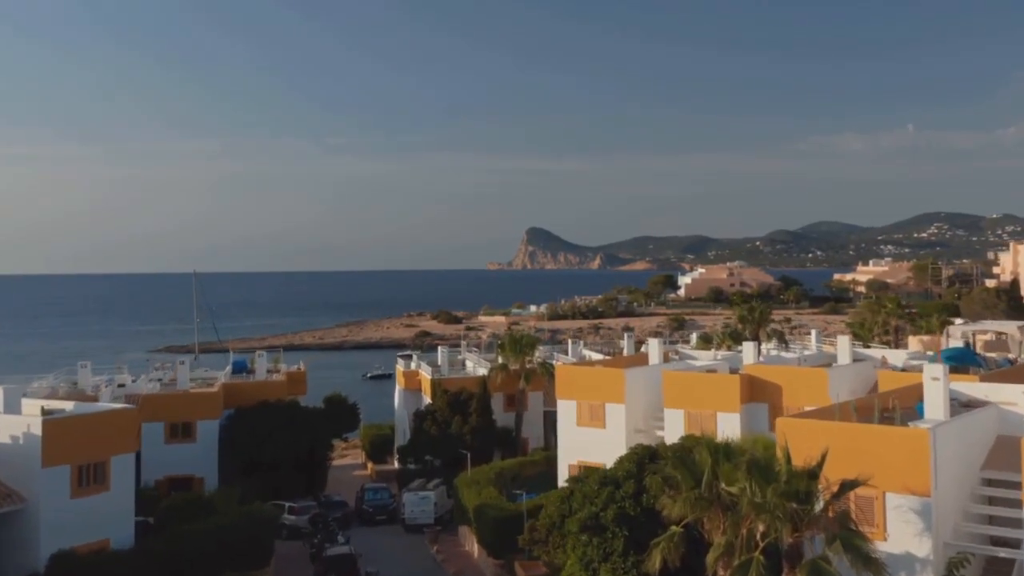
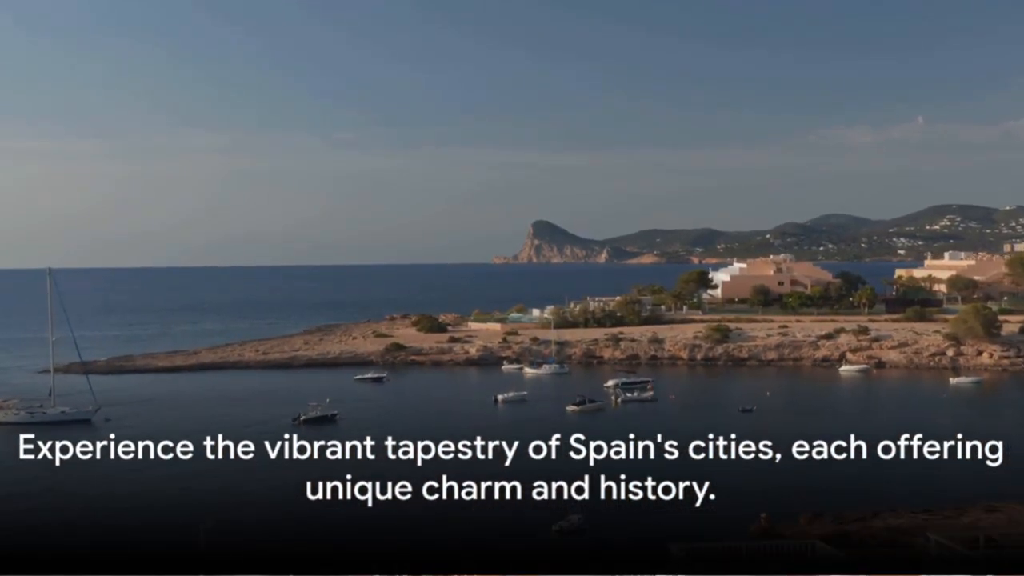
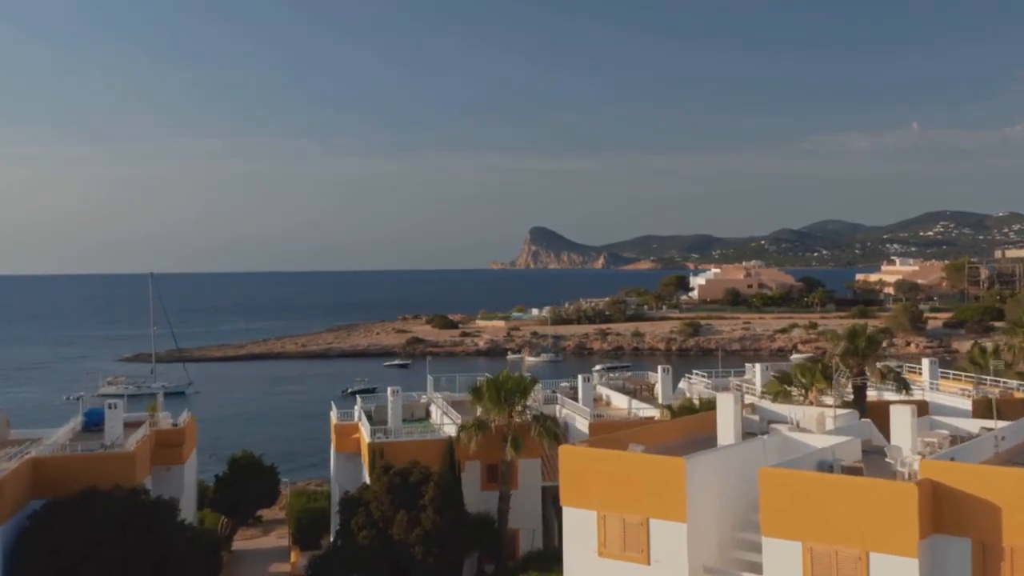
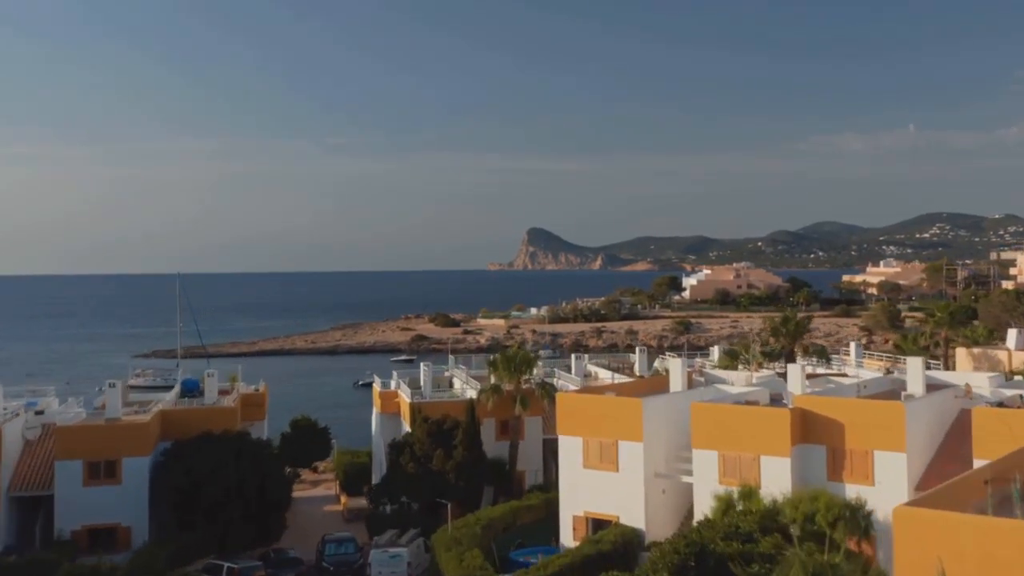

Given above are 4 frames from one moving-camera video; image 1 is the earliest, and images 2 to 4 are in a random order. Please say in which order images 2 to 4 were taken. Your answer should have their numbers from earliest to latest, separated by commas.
4, 3, 2
